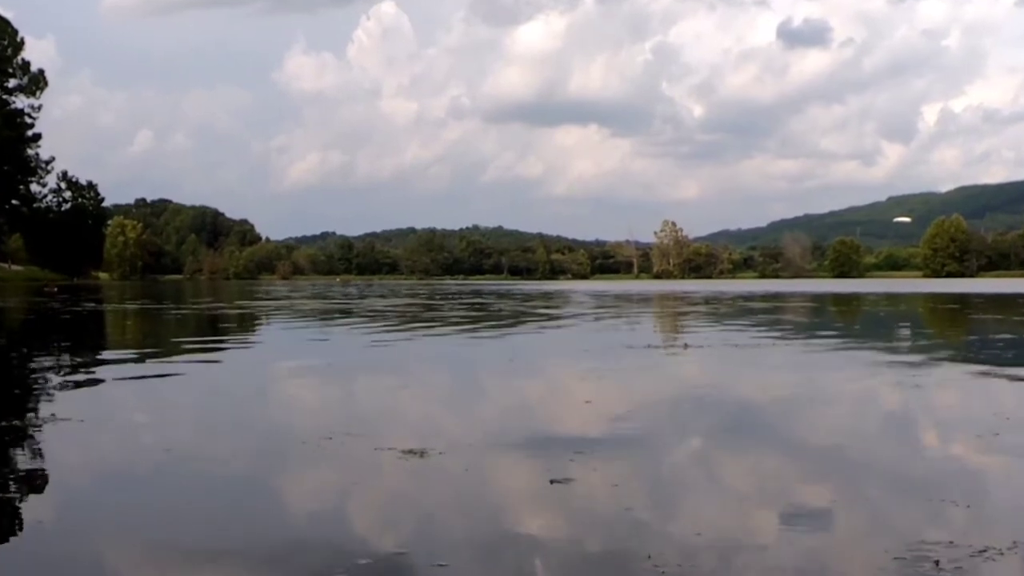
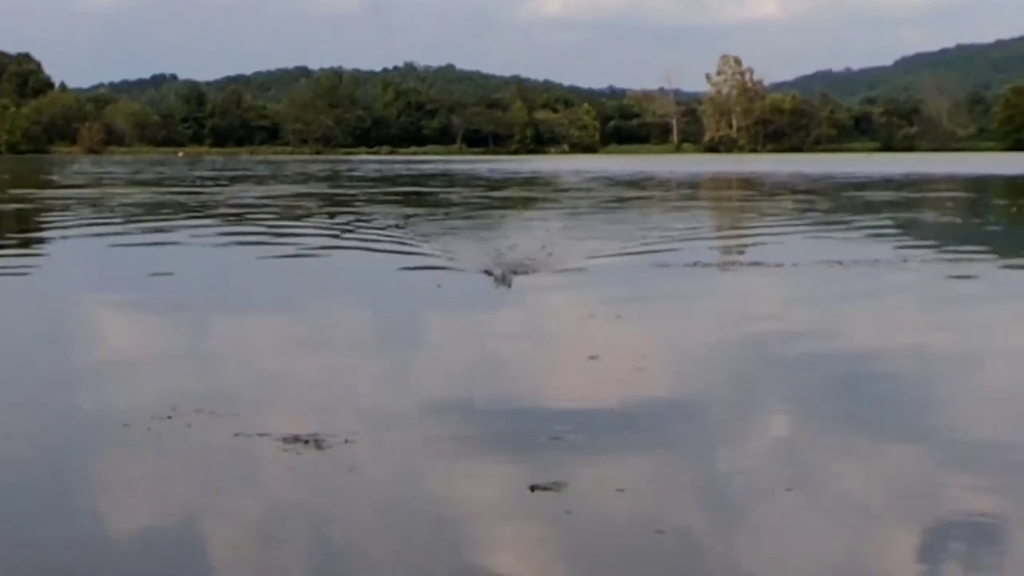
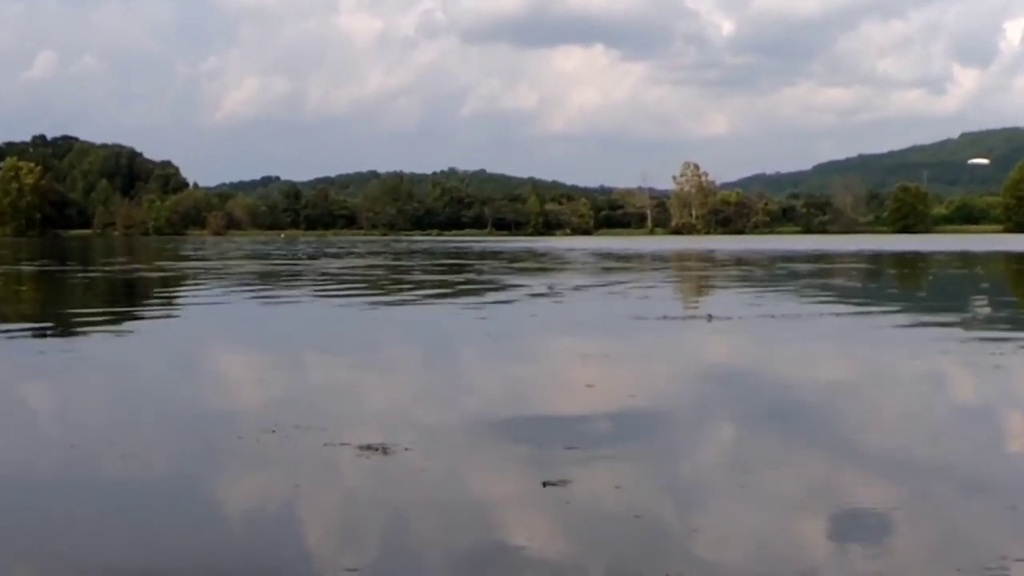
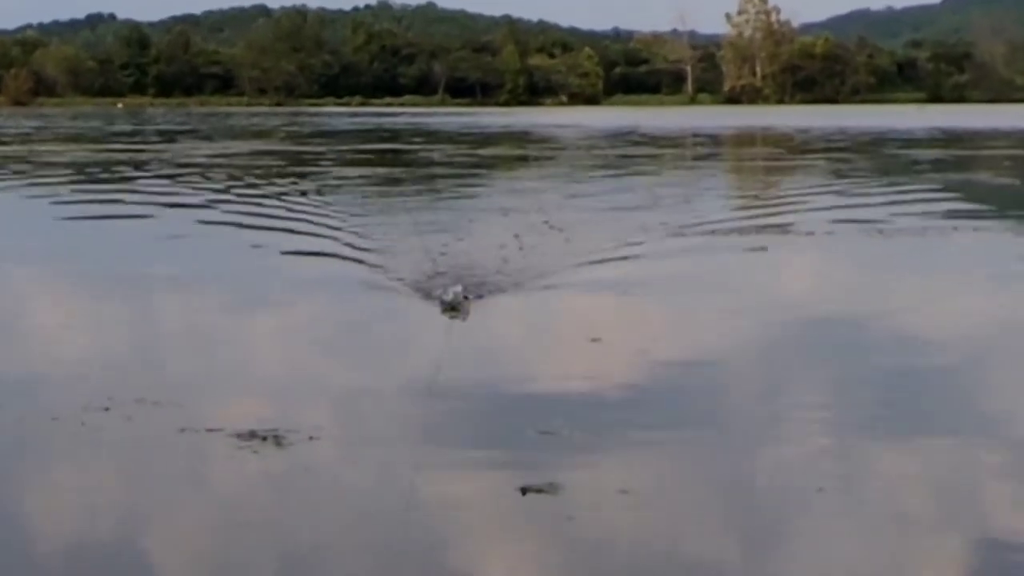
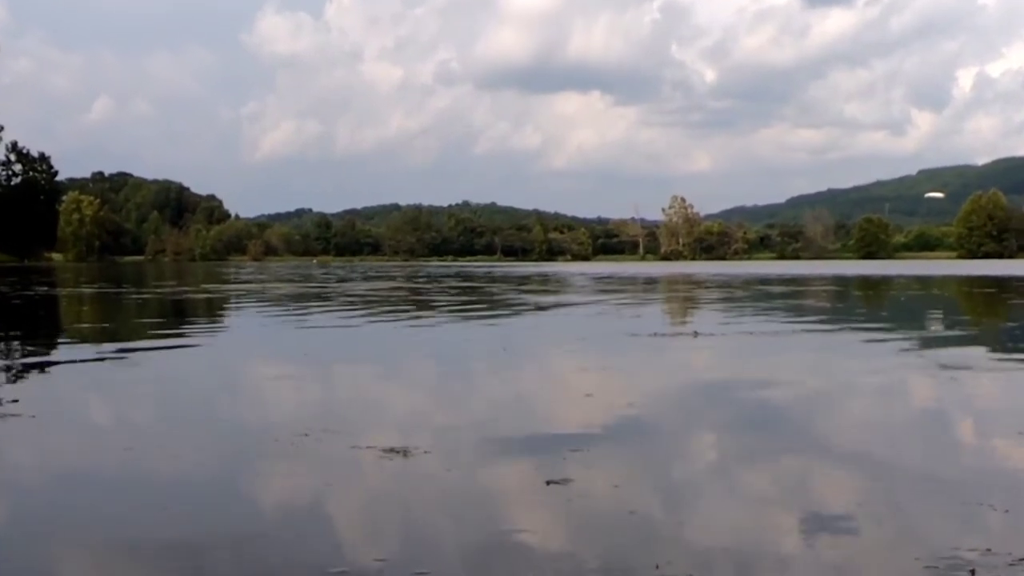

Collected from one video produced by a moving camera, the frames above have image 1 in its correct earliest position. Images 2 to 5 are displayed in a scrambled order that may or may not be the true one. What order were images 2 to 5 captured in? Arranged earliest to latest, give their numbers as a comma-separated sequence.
5, 3, 2, 4
